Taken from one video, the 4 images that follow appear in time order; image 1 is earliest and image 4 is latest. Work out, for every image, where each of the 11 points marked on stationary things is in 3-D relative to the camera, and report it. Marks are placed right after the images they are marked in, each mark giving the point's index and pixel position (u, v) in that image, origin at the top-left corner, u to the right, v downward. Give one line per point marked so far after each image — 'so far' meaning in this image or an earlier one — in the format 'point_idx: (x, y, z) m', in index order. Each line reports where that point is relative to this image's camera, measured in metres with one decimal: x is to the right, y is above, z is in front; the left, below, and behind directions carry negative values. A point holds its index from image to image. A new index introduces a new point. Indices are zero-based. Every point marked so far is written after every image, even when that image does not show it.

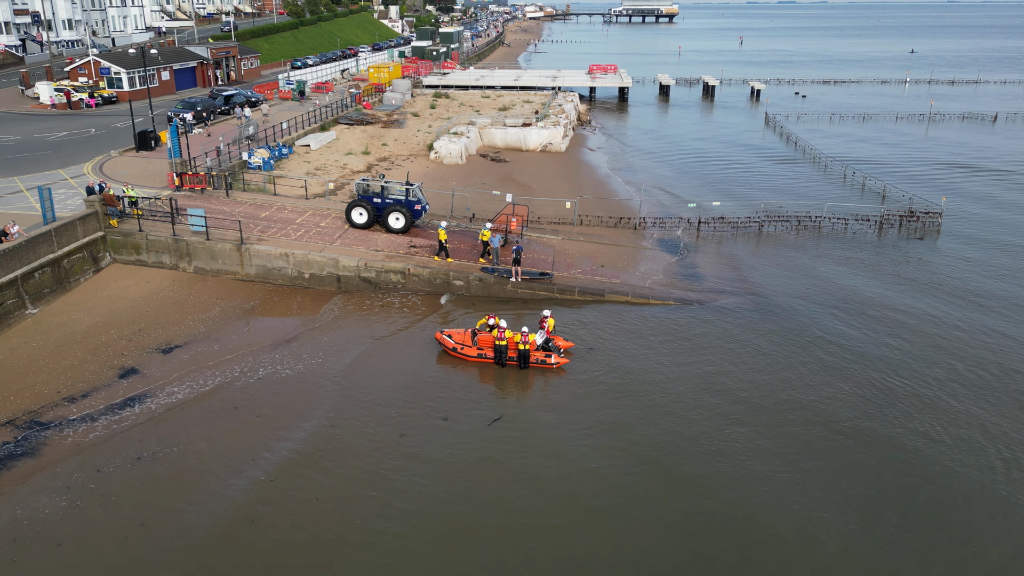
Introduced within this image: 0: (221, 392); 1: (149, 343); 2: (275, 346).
0: (-6.8, -2.6, +16.6) m
1: (-9.6, -1.5, +18.5) m
2: (-6.3, -1.6, +18.9) m
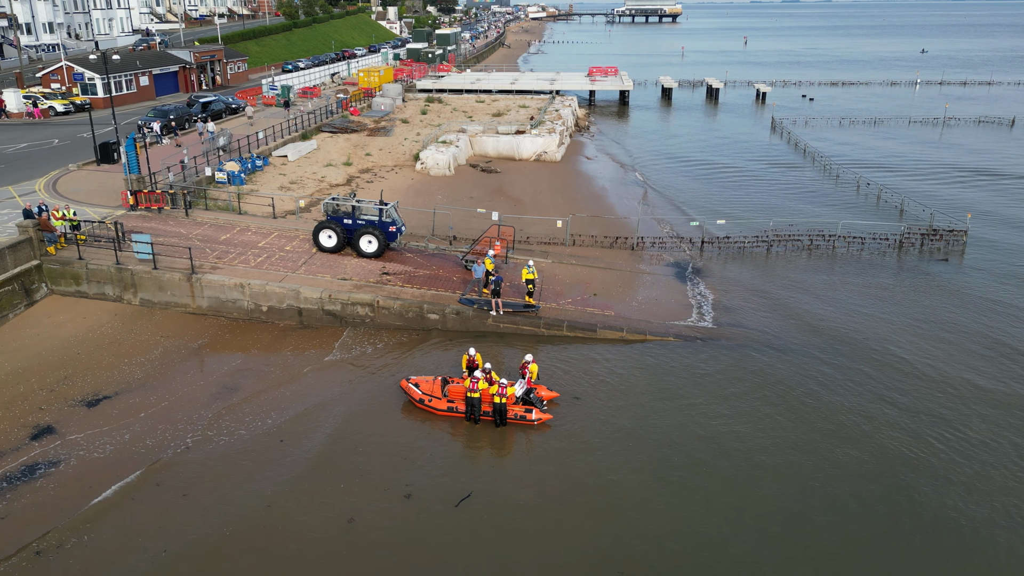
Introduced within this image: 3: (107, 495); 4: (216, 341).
0: (-7.4, -3.5, +14.3) m
1: (-10.1, -2.5, +16.3) m
2: (-6.9, -2.6, +16.6) m
3: (-7.7, -3.9, +13.3) m
4: (-8.1, -1.4, +19.3) m
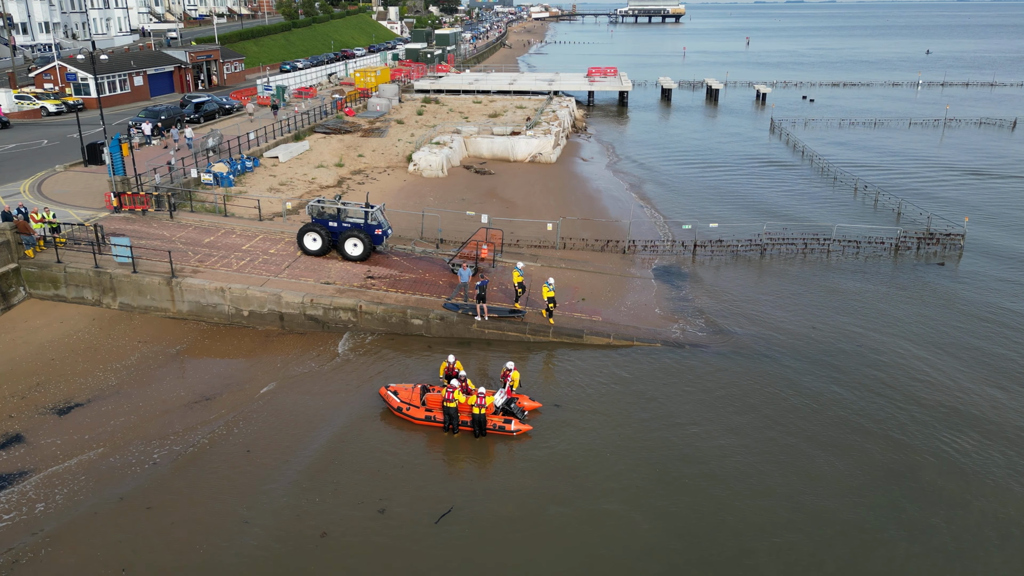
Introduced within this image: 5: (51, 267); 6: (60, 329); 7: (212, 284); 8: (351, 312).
0: (-7.8, -3.7, +14.0) m
1: (-10.6, -2.6, +15.9) m
2: (-7.3, -2.7, +16.3) m
3: (-8.1, -4.1, +13.0) m
4: (-8.5, -1.6, +18.9) m
5: (-13.0, +0.6, +19.9) m
6: (-12.1, -1.1, +18.9) m
7: (-8.4, +0.1, +19.7) m
8: (-4.5, -0.7, +19.7) m
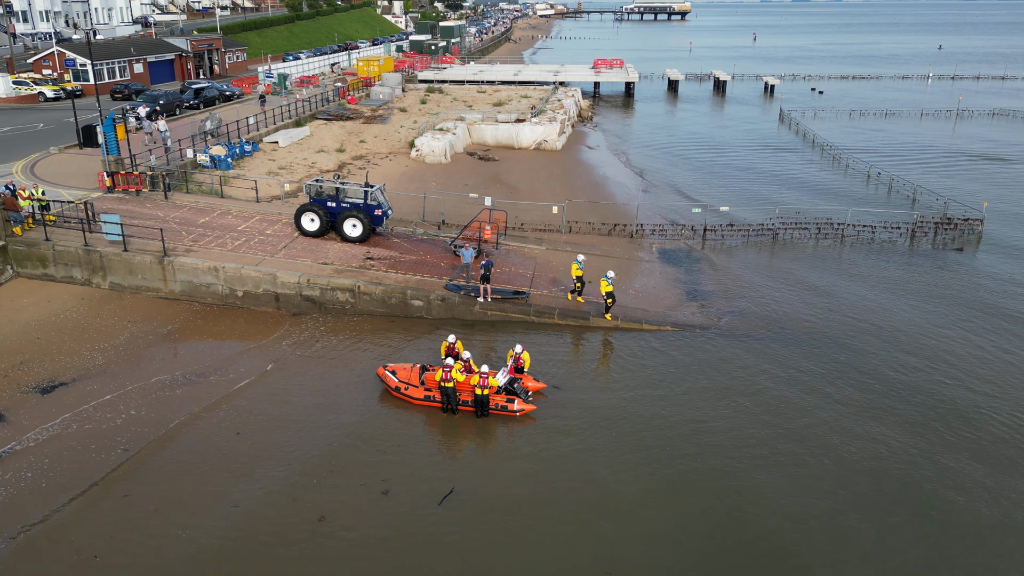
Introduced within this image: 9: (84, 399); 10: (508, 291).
0: (-7.8, -3.1, +13.3) m
1: (-10.5, -2.0, +15.3) m
2: (-7.3, -2.2, +15.6) m
3: (-8.1, -3.5, +12.3) m
4: (-8.4, -1.0, +18.2) m
5: (-12.9, +1.2, +19.2) m
6: (-12.0, -0.5, +18.2) m
7: (-8.3, +0.7, +19.0) m
8: (-4.4, -0.1, +19.0) m
9: (-9.1, -2.3, +14.9) m
10: (-0.1, -0.1, +19.7) m
